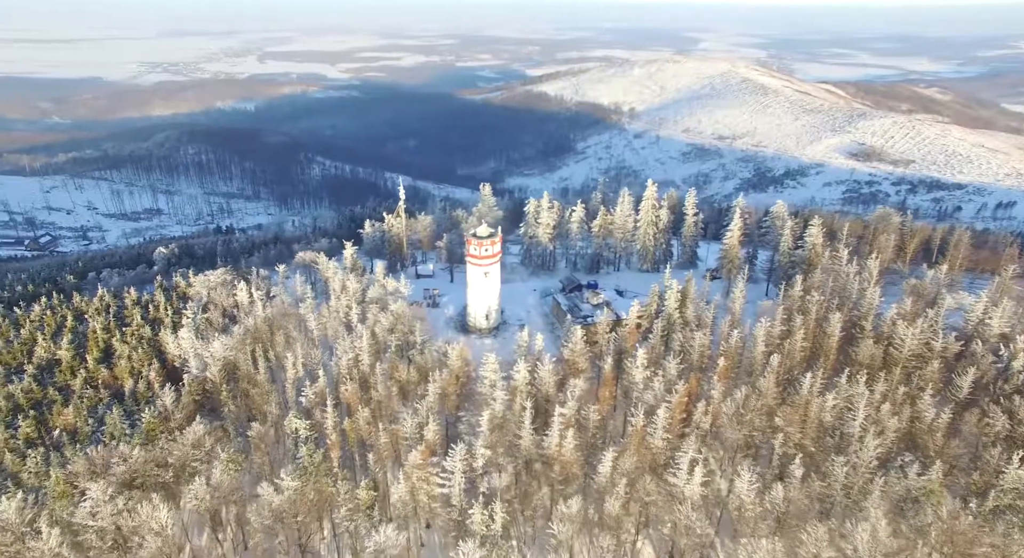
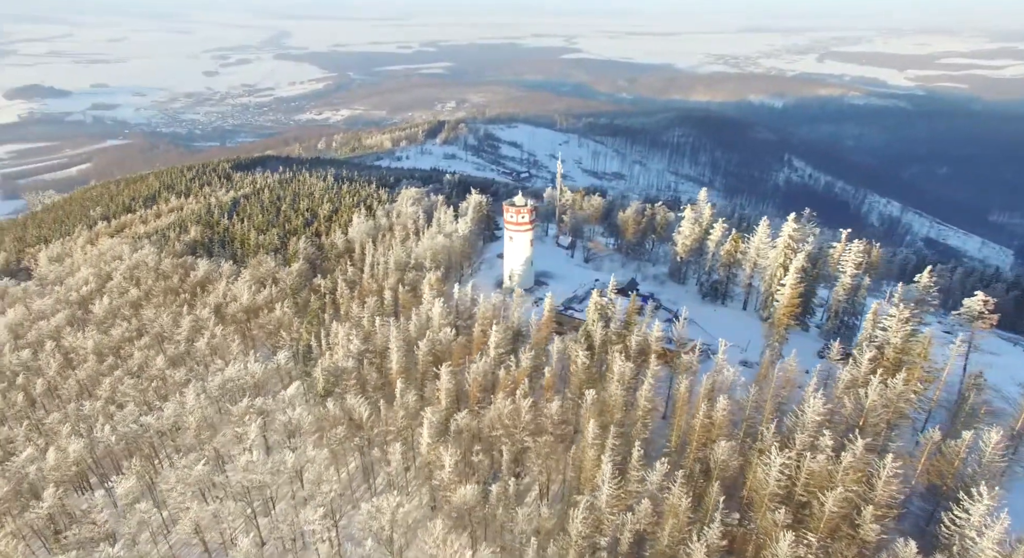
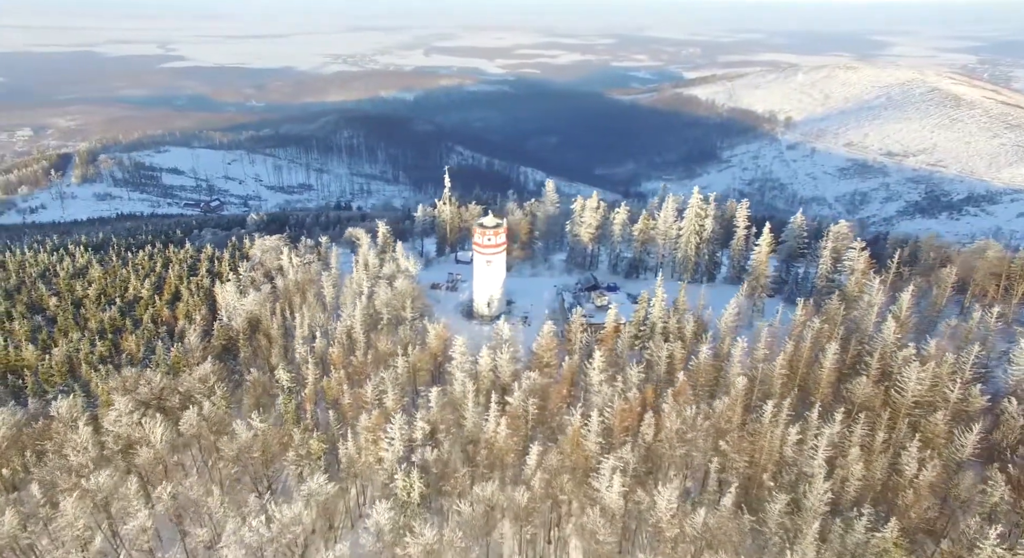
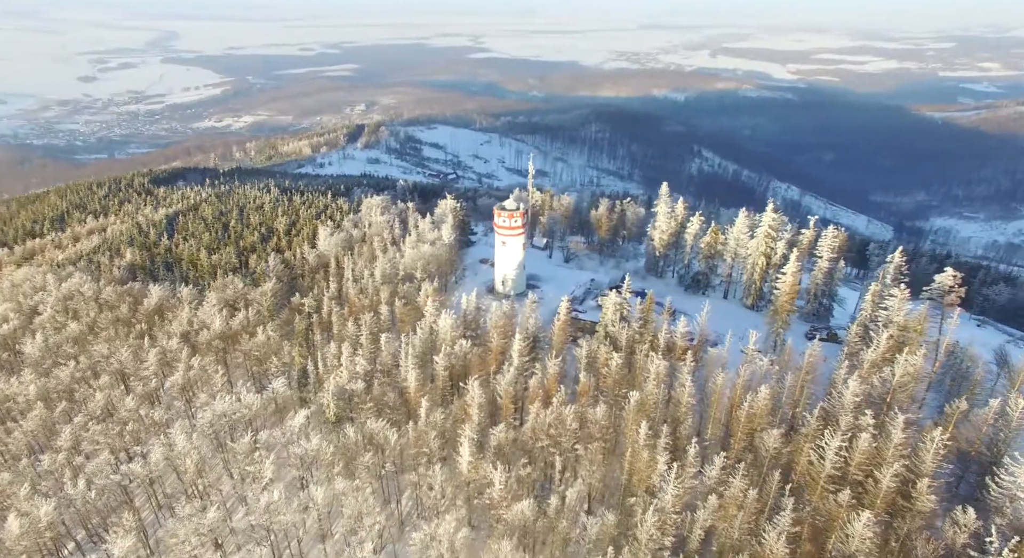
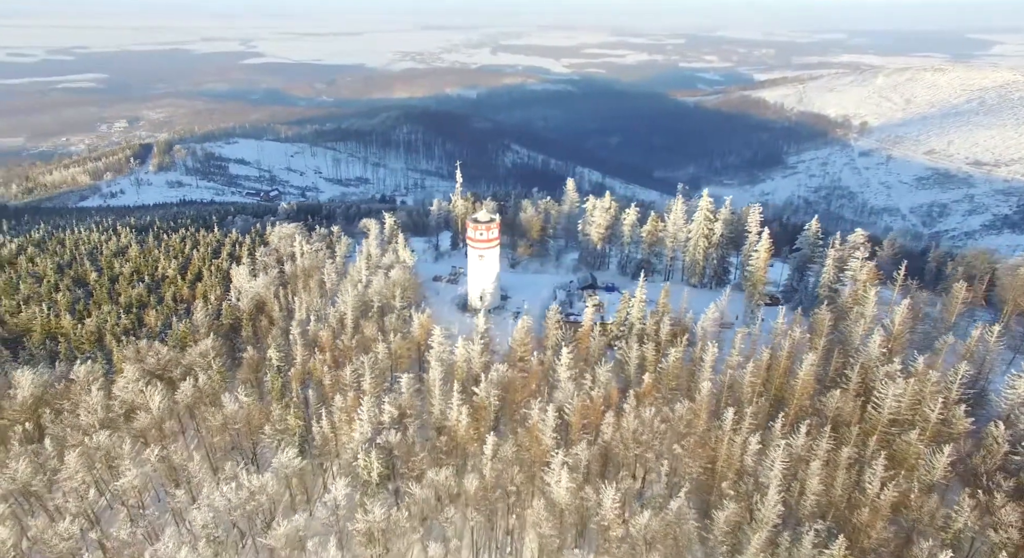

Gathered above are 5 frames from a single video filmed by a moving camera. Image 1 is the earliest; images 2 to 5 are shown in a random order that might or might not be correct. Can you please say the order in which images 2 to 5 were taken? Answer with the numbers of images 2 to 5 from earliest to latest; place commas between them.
3, 5, 4, 2
